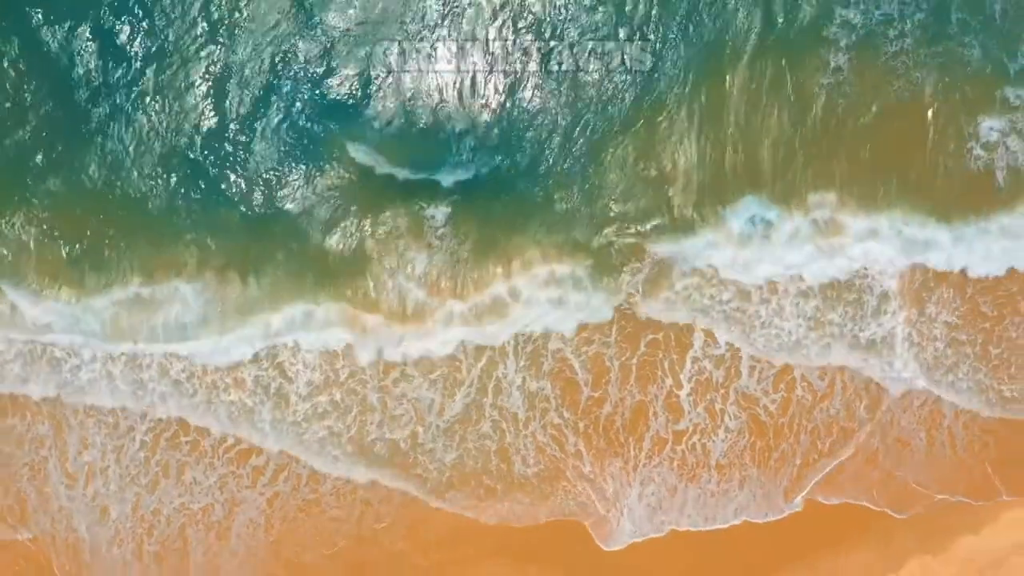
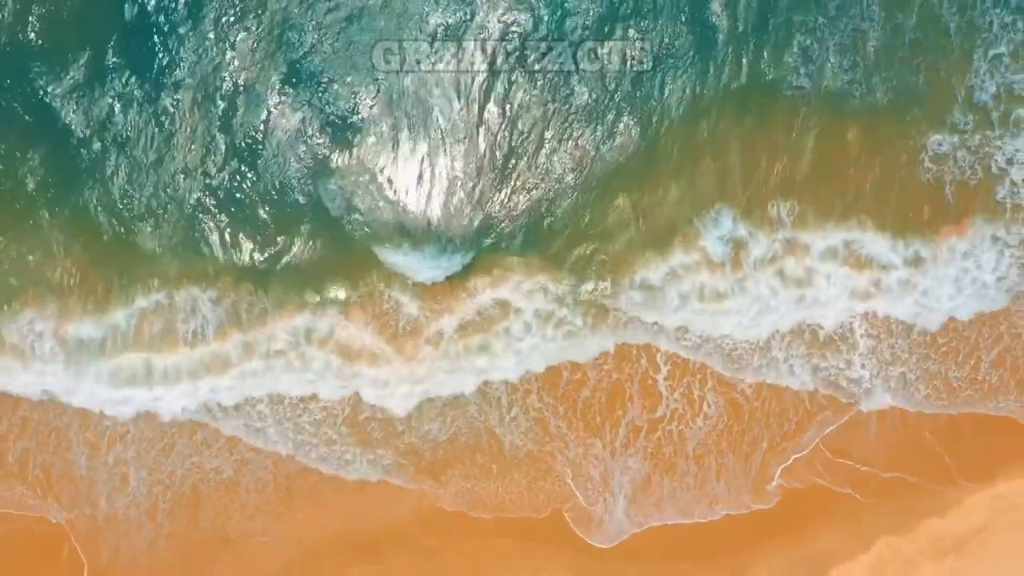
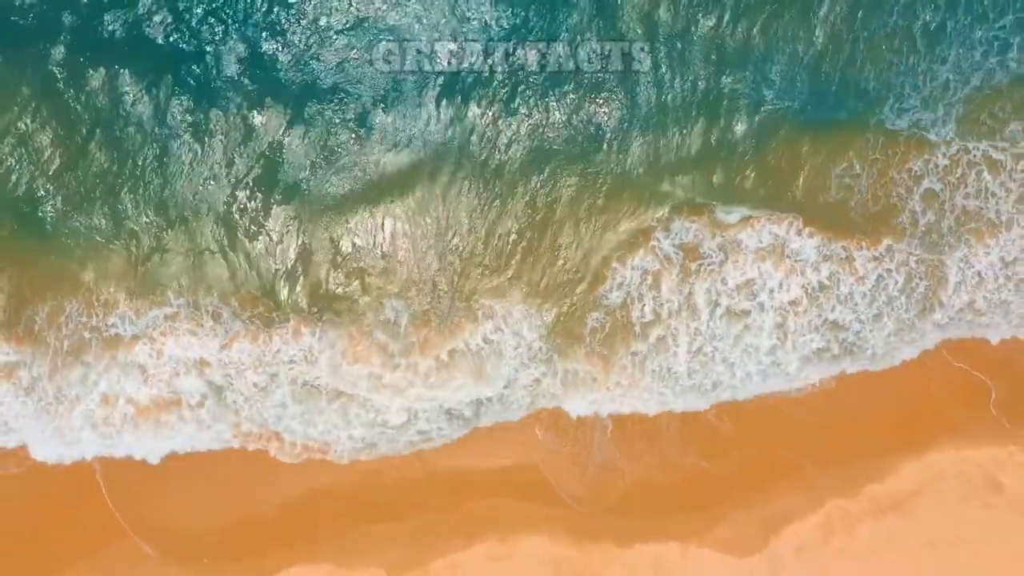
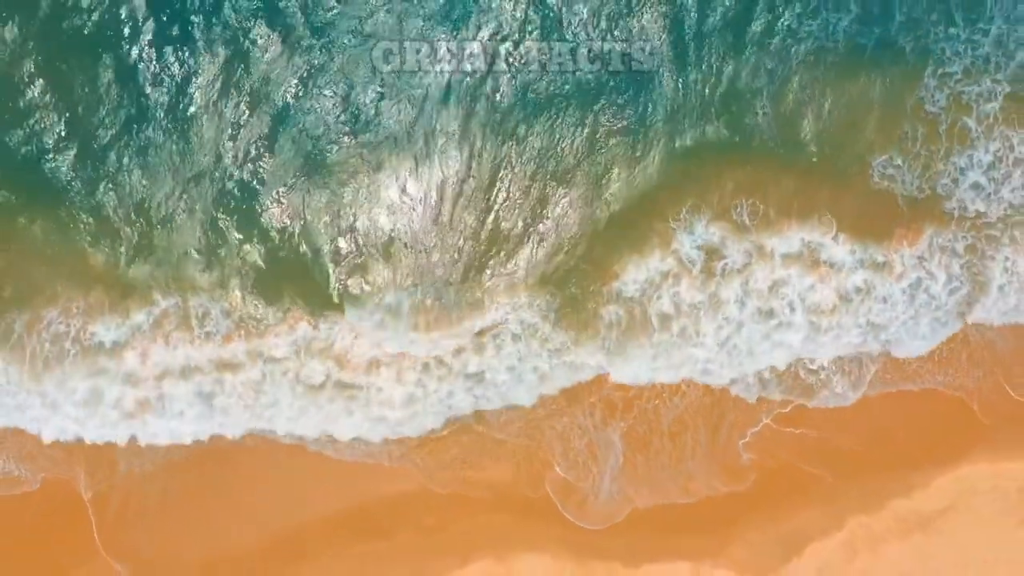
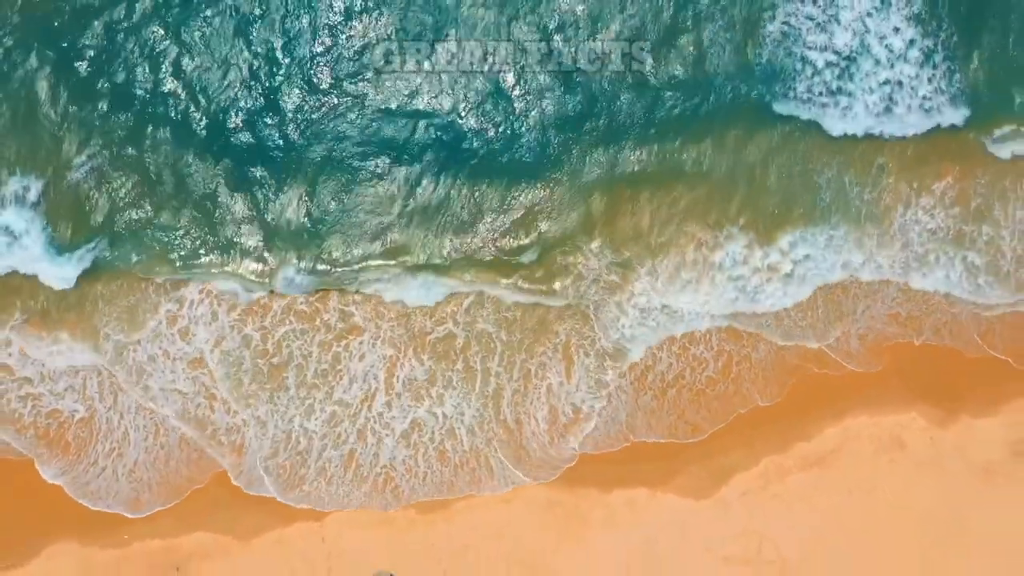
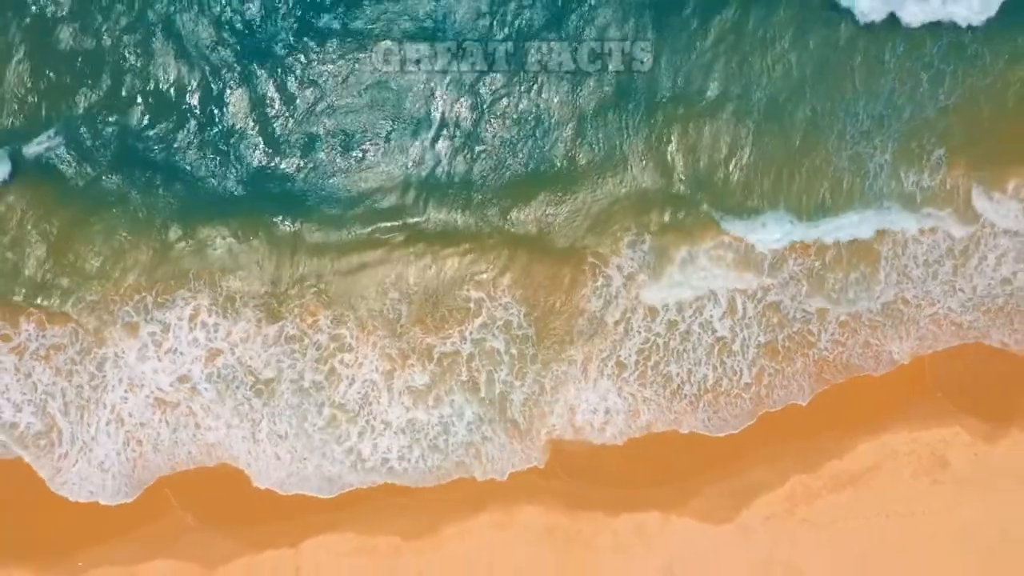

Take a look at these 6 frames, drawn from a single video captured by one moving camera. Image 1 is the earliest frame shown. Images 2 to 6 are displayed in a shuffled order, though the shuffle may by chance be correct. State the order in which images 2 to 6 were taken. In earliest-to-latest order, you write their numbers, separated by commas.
2, 4, 3, 6, 5
